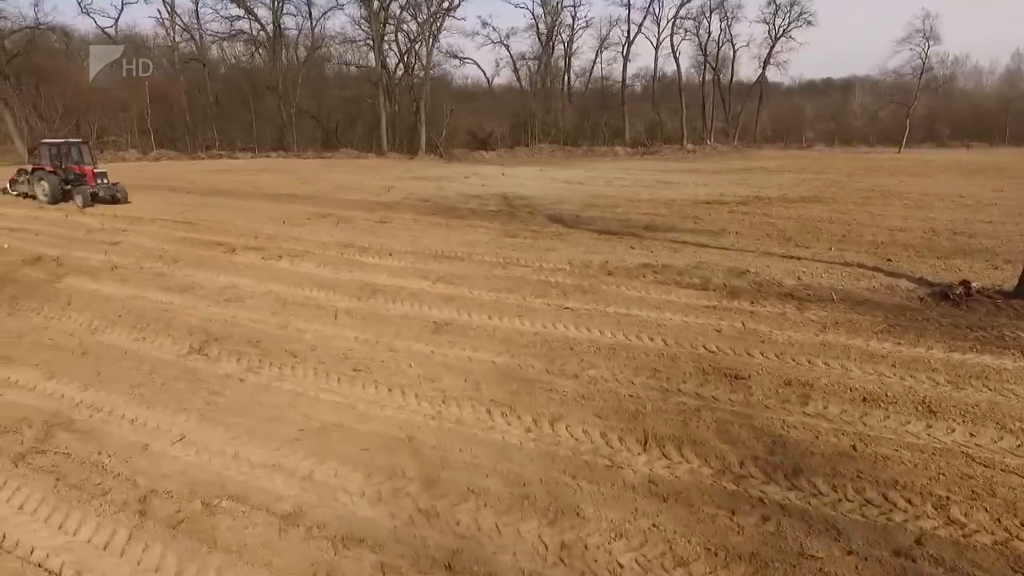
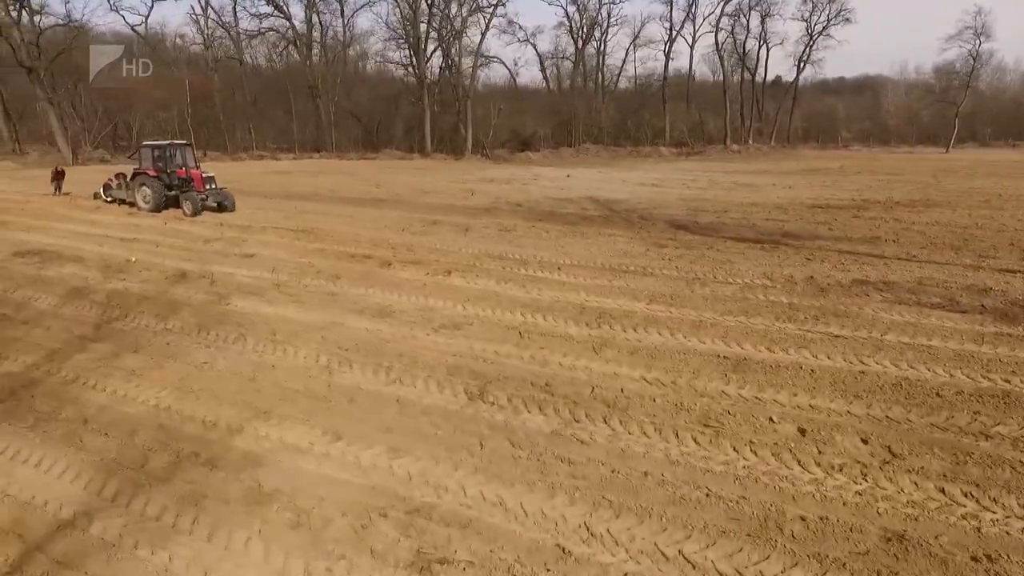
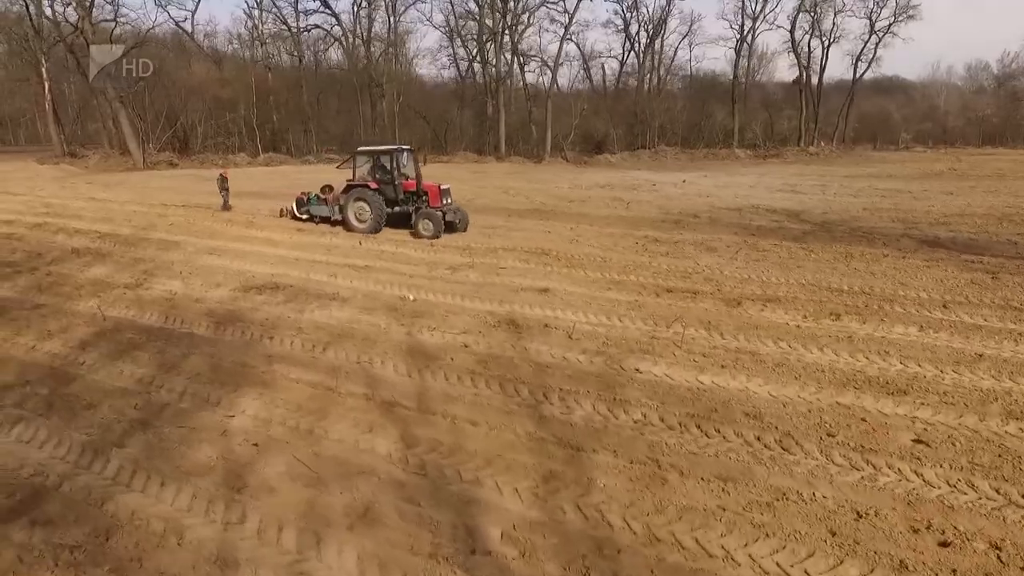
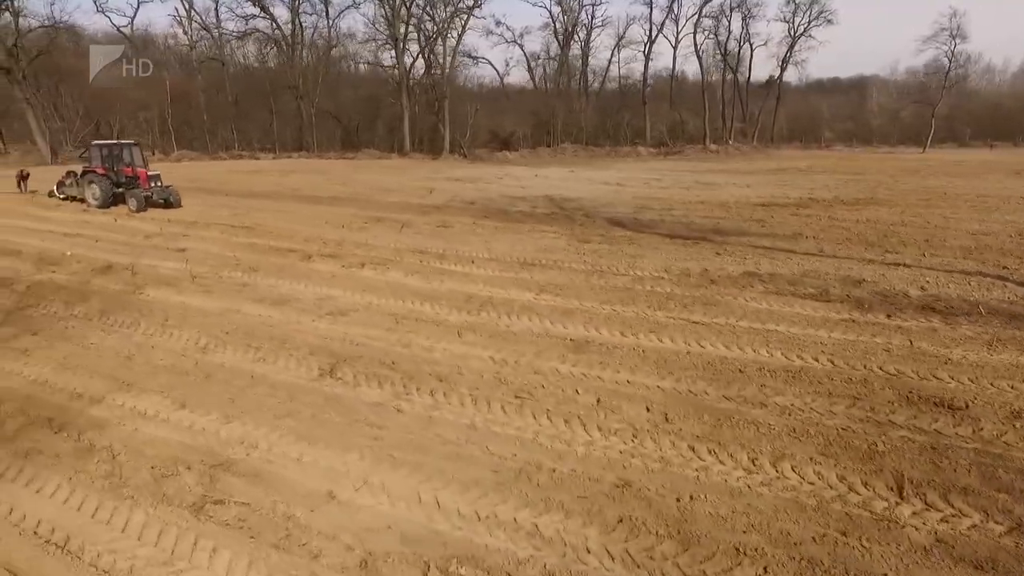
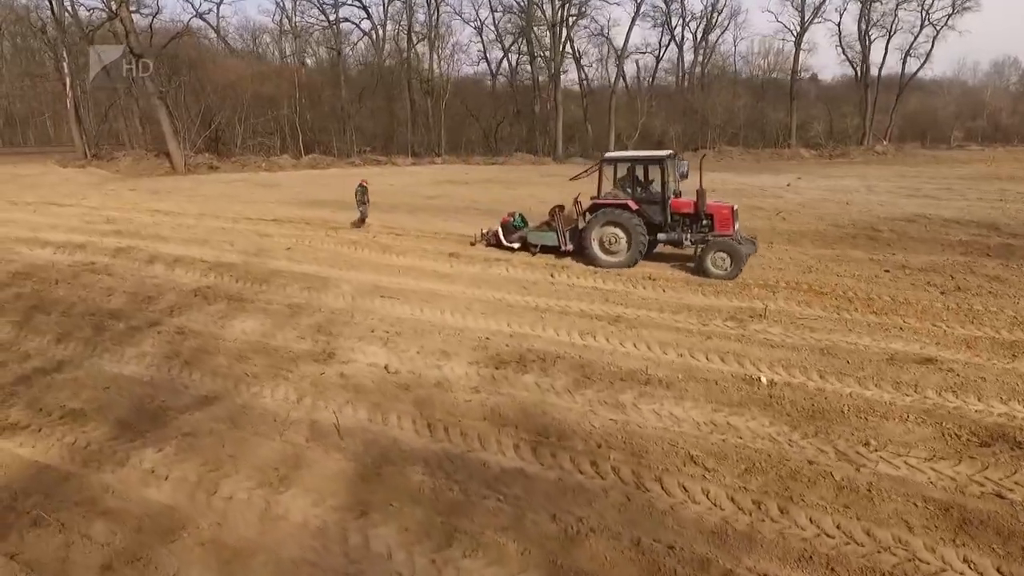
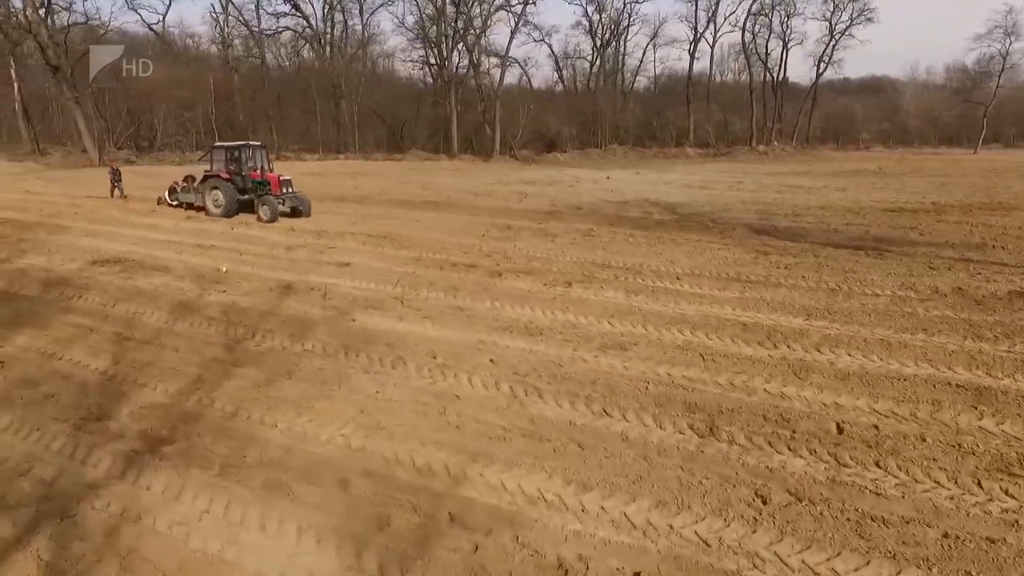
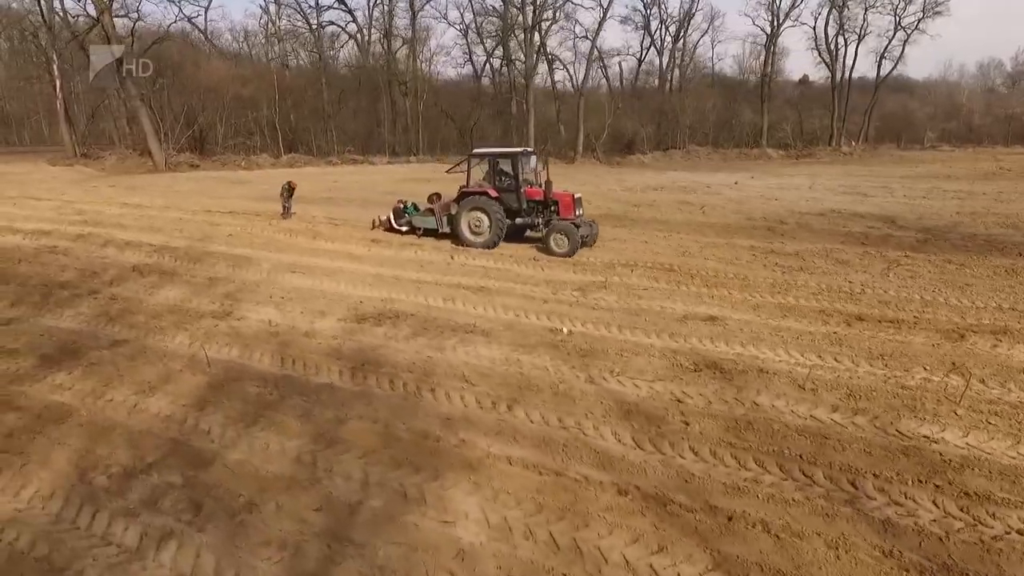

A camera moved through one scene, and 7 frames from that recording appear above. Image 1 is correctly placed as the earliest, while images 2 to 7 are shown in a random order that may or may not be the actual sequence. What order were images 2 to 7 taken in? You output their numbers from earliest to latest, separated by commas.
4, 2, 6, 3, 7, 5
